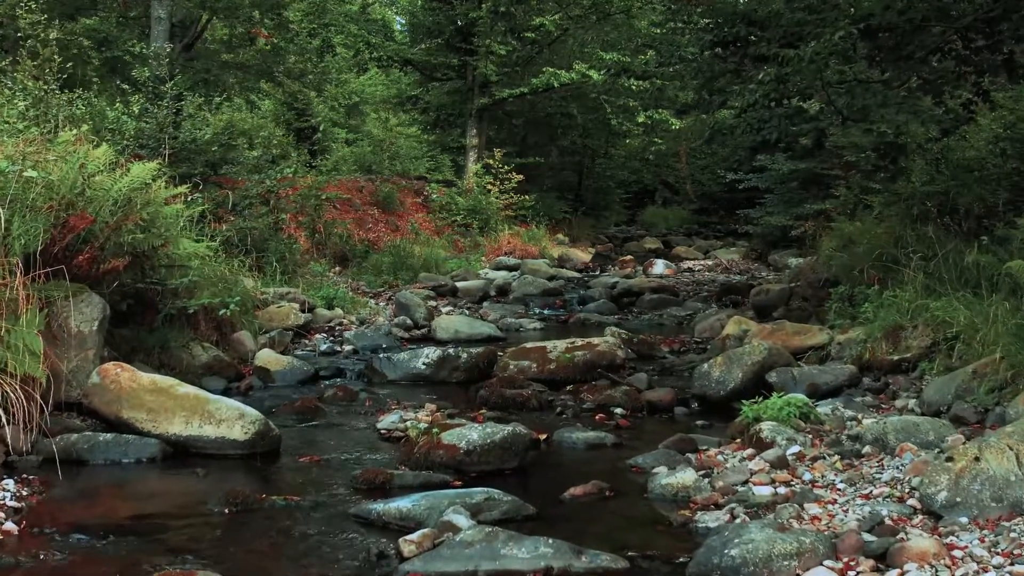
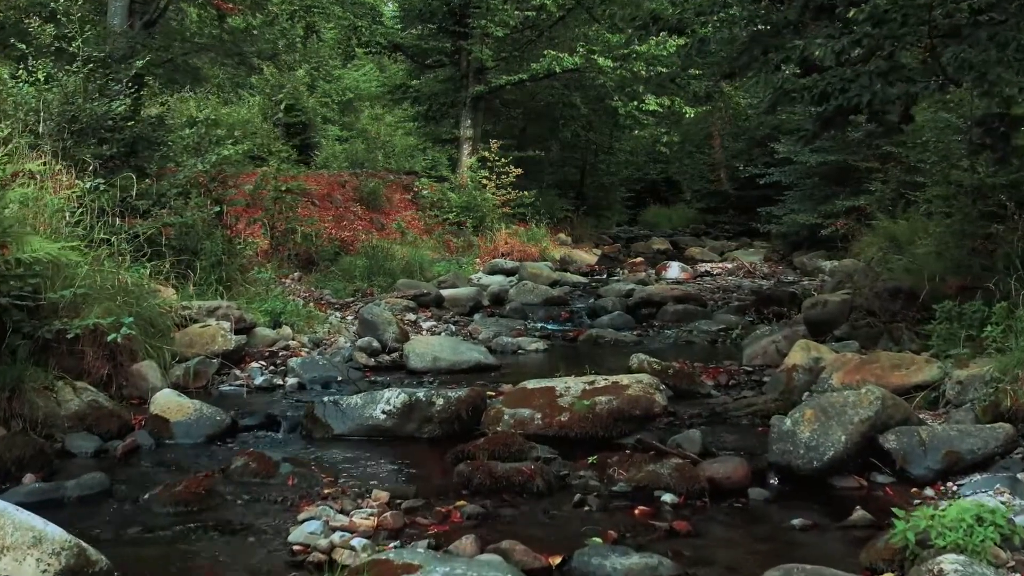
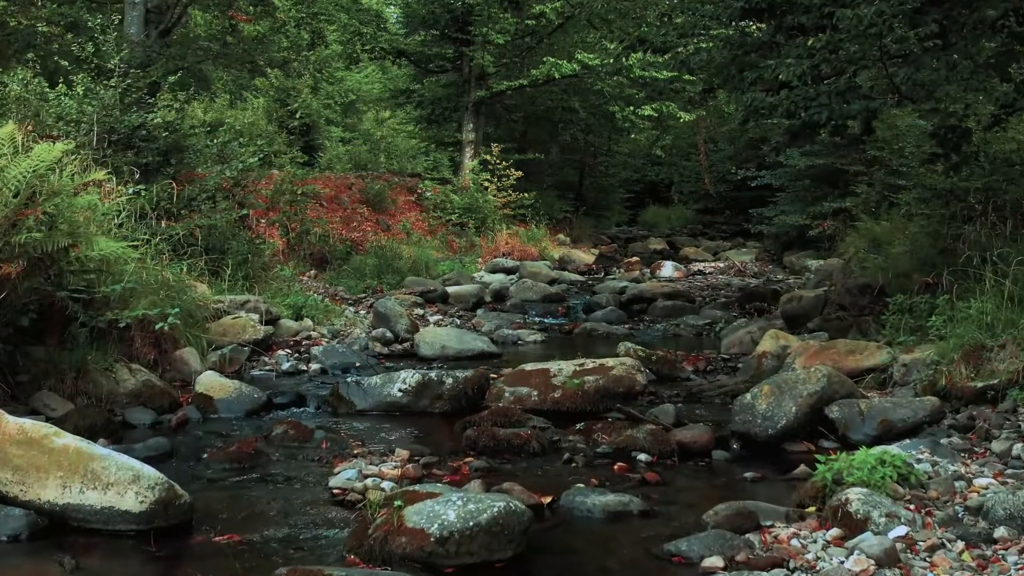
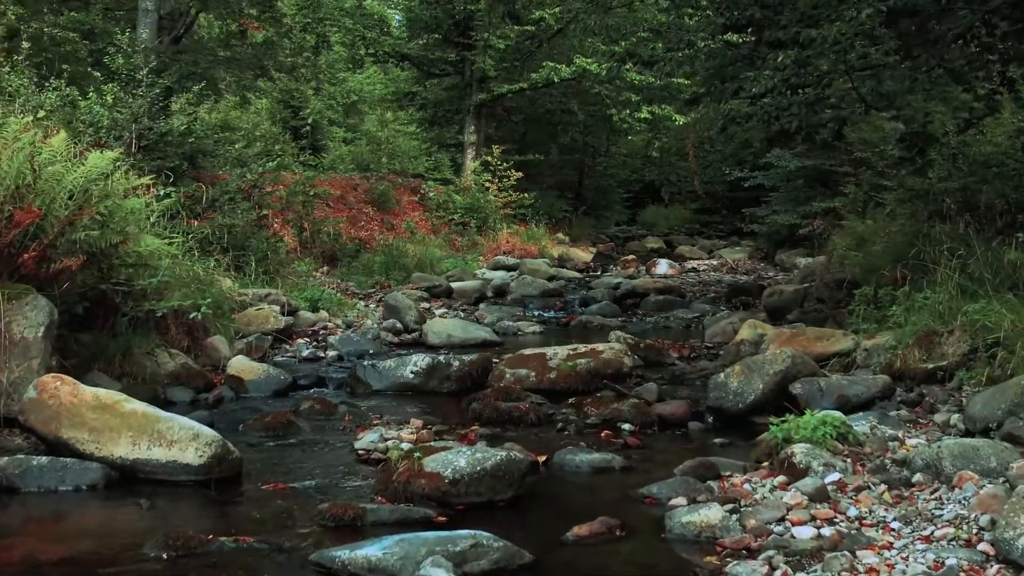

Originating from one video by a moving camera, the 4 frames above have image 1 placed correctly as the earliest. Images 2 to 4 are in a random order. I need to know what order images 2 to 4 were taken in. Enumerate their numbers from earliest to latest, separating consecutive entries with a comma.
4, 3, 2
